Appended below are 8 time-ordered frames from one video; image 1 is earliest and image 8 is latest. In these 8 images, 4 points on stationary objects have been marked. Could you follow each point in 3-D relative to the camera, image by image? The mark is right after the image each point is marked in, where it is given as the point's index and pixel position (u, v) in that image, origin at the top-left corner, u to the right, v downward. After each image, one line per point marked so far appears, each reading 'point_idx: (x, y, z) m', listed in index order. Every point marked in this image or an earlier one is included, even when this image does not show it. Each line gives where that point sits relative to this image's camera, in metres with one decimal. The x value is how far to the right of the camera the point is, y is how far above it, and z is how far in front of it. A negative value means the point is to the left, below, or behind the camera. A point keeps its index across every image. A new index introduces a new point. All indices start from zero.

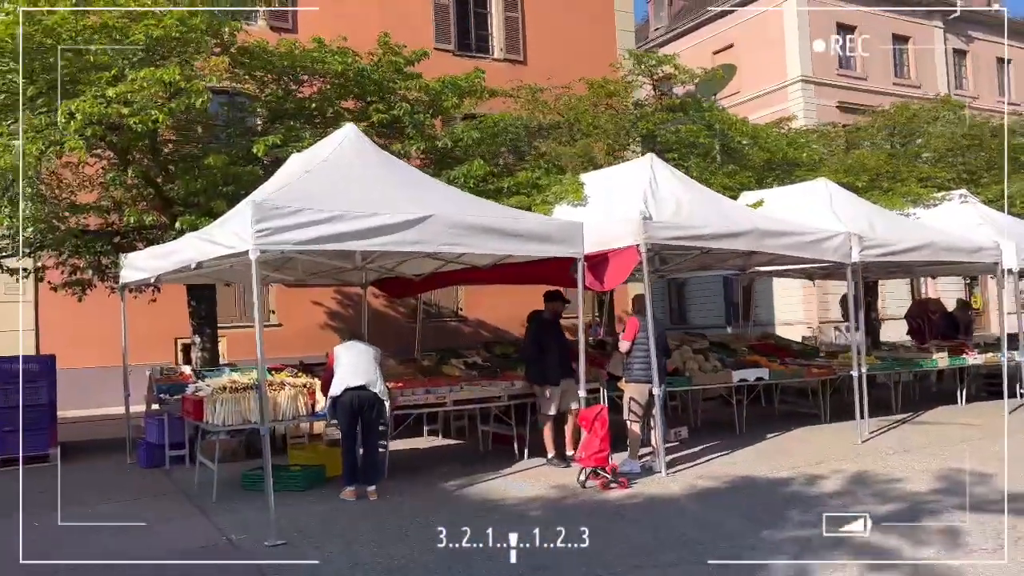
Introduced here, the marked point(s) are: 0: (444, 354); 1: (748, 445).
0: (-0.9, -0.9, +11.3) m
1: (+2.6, -1.7, +9.0) m
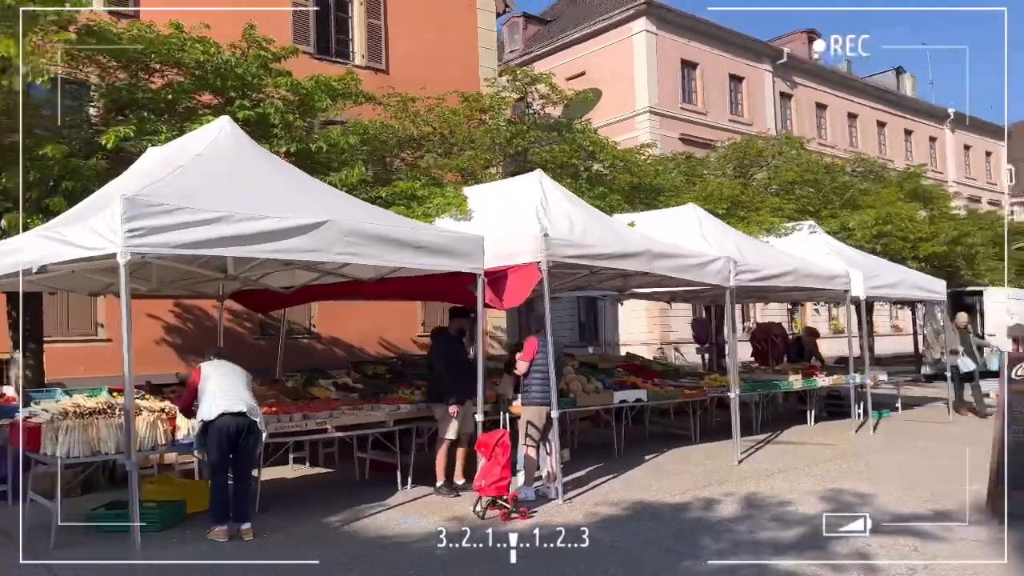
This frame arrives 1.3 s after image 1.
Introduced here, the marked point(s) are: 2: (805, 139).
0: (-2.6, -1.1, +10.5) m
1: (+1.3, -2.0, +8.9) m
2: (+7.1, +3.6, +19.8) m
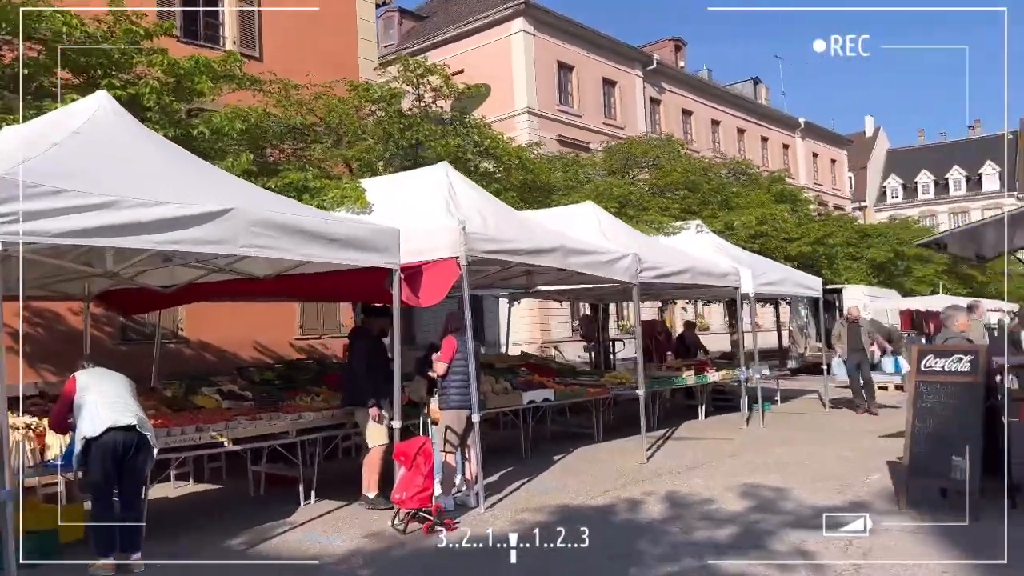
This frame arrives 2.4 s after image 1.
0: (-3.8, -1.1, +9.6) m
1: (+0.3, -1.9, +8.6) m
2: (+4.3, +3.6, +20.3) m
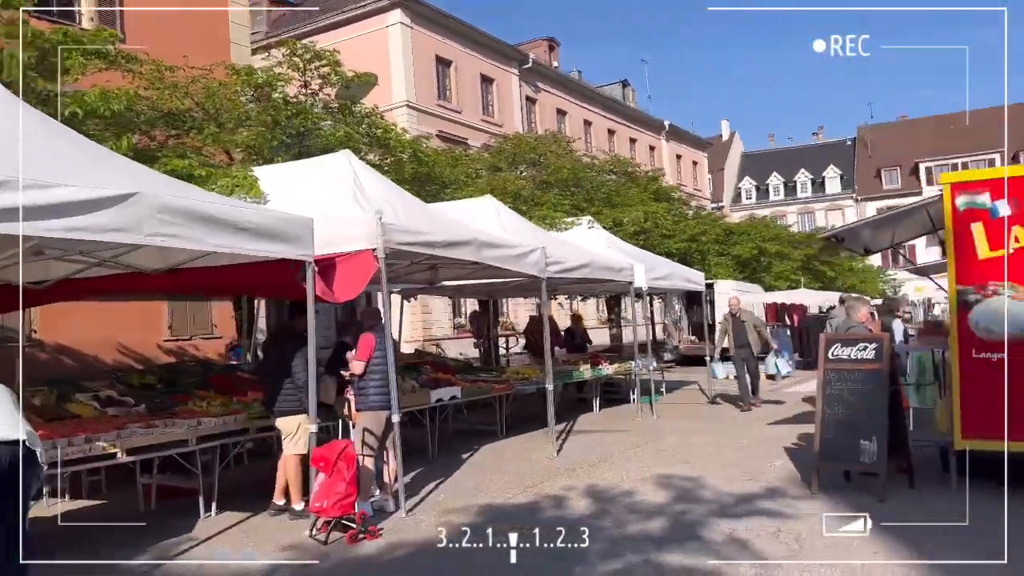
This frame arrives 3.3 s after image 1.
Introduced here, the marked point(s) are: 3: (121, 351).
0: (-4.8, -1.0, +8.7) m
1: (-0.6, -1.9, +8.4) m
2: (+1.4, +3.7, +20.5) m
3: (-7.2, -1.2, +15.1) m
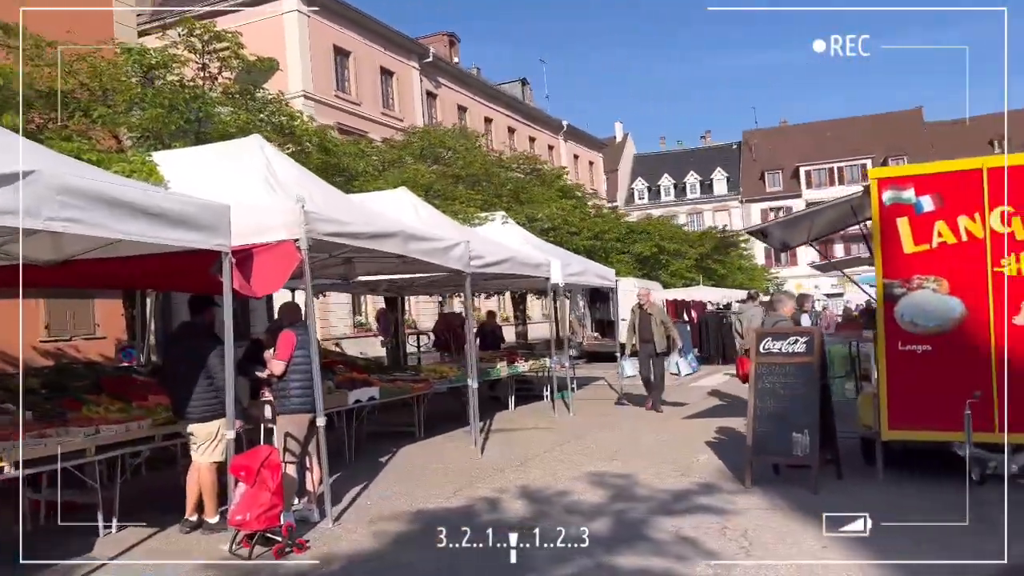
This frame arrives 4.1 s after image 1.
0: (-5.6, -1.0, +7.7) m
1: (-1.3, -1.8, +8.0) m
2: (-0.9, +3.8, +20.3) m
3: (-8.7, -1.1, +13.8) m
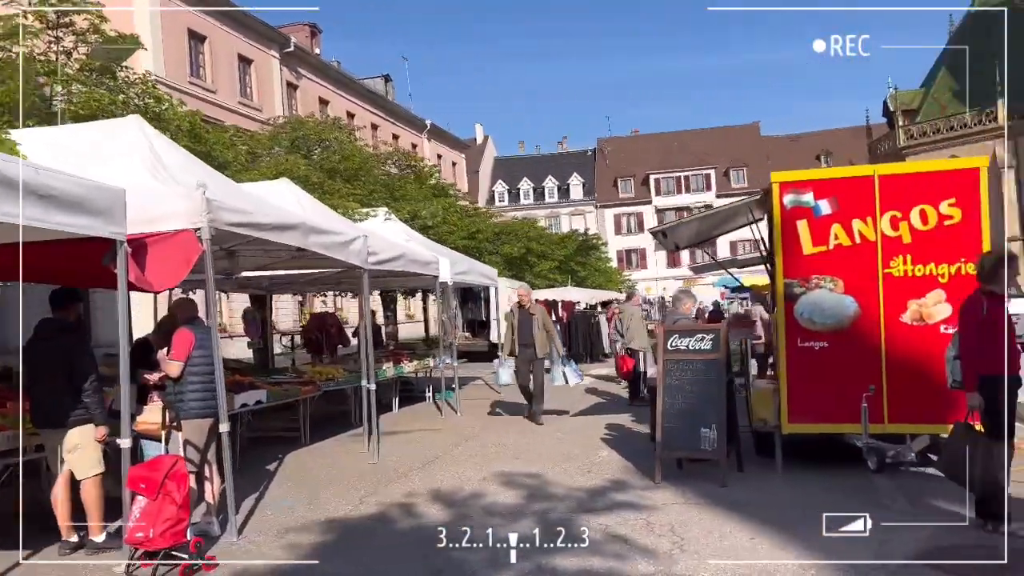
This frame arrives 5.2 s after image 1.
0: (-6.3, -0.9, +6.5) m
1: (-2.2, -1.8, +7.5) m
2: (-4.0, +3.8, +19.7) m
3: (-10.5, -1.0, +11.9) m
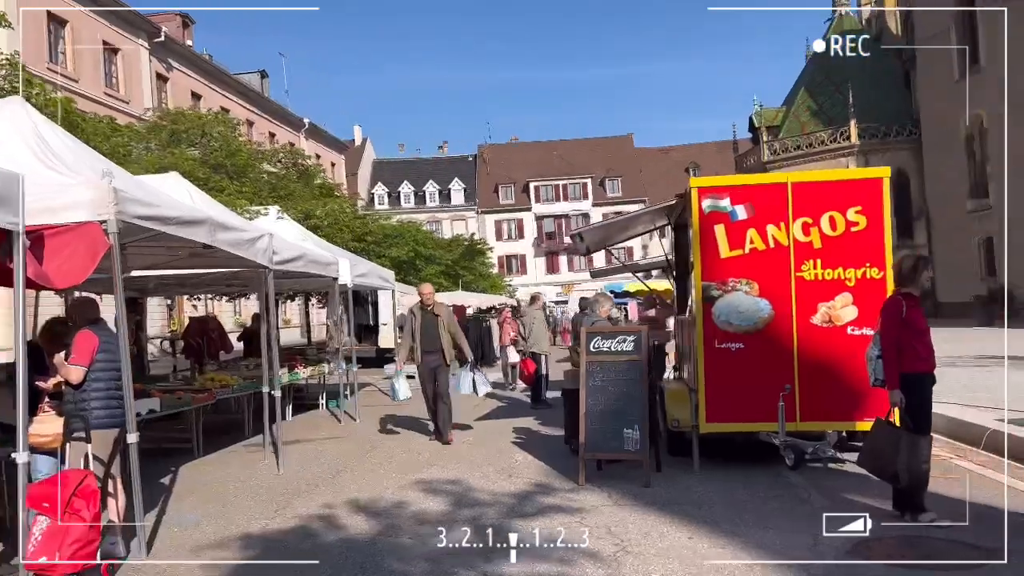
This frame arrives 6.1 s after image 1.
0: (-6.8, -0.9, +5.3) m
1: (-3.0, -1.8, +6.9) m
2: (-6.4, +3.8, +18.8) m
3: (-11.8, -1.0, +10.1) m
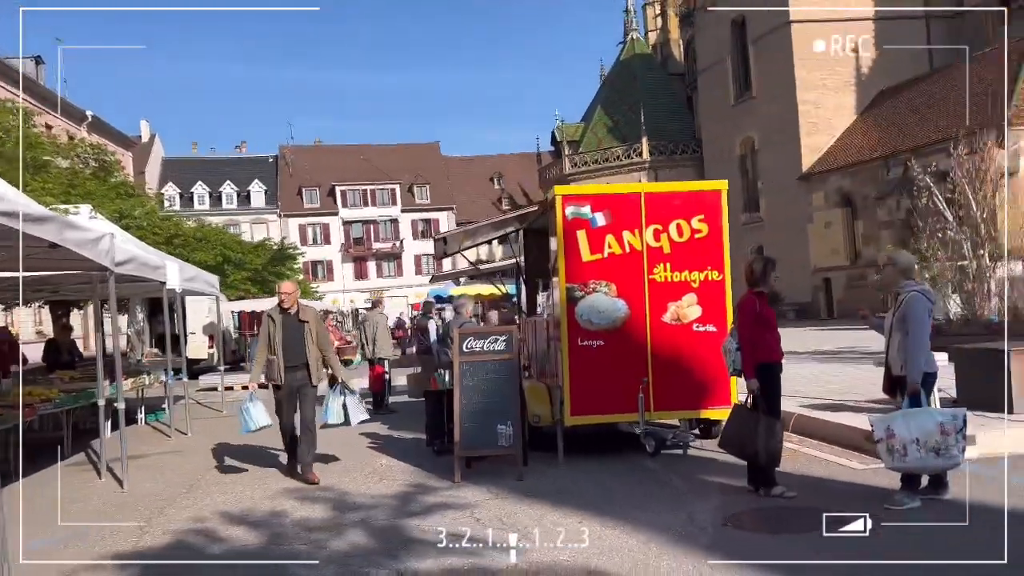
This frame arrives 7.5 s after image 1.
0: (-7.3, -0.9, +3.8) m
1: (-3.9, -1.8, +6.2) m
2: (-10.2, +3.6, +17.0) m
3: (-13.3, -1.1, +7.2) m
